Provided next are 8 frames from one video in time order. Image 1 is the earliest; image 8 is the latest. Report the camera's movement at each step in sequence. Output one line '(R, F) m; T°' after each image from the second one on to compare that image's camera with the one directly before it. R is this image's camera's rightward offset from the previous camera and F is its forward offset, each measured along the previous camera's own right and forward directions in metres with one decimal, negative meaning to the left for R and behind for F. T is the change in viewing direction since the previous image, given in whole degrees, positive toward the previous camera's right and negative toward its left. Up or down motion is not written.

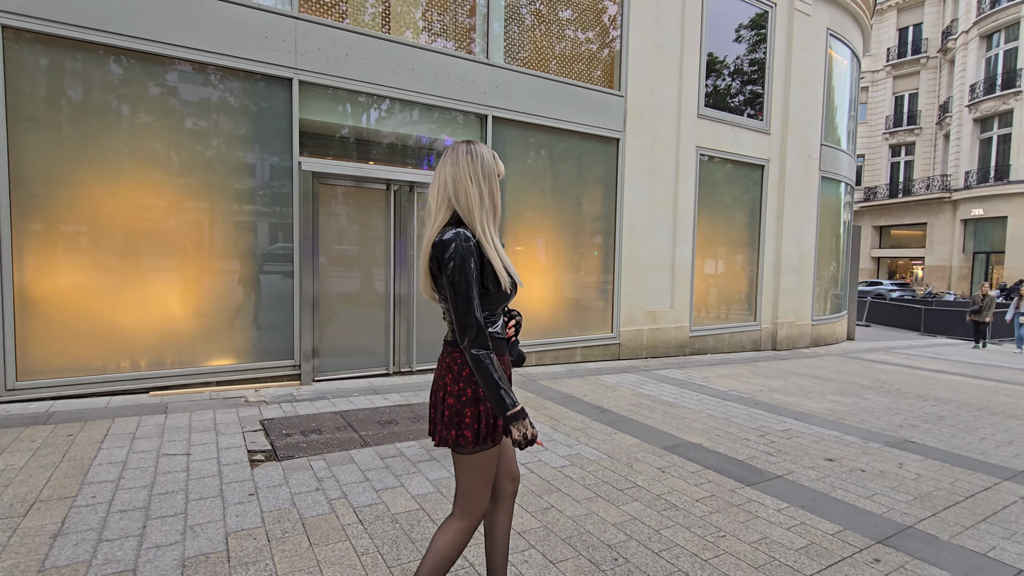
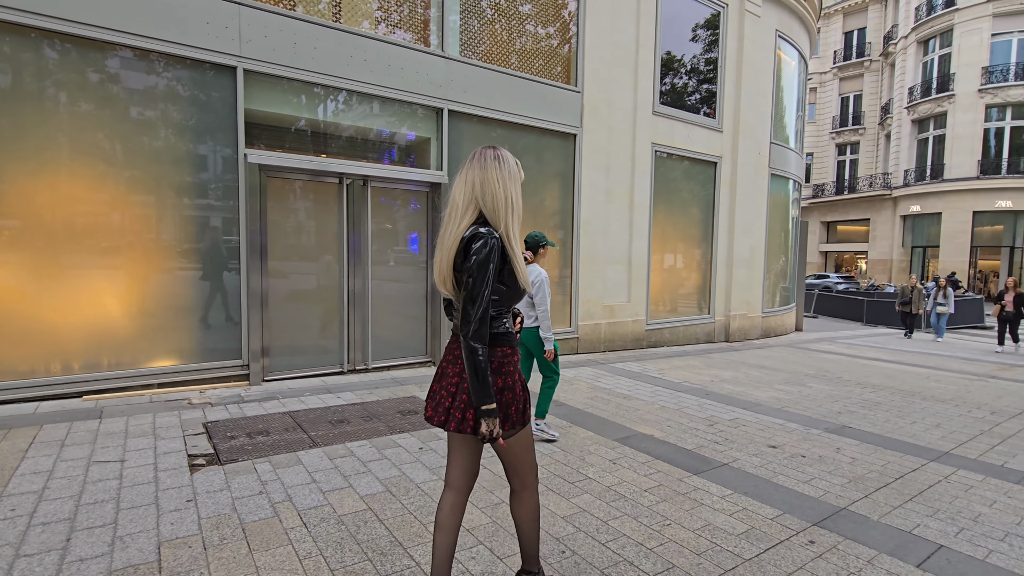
(+0.1, 0.0) m; +4°
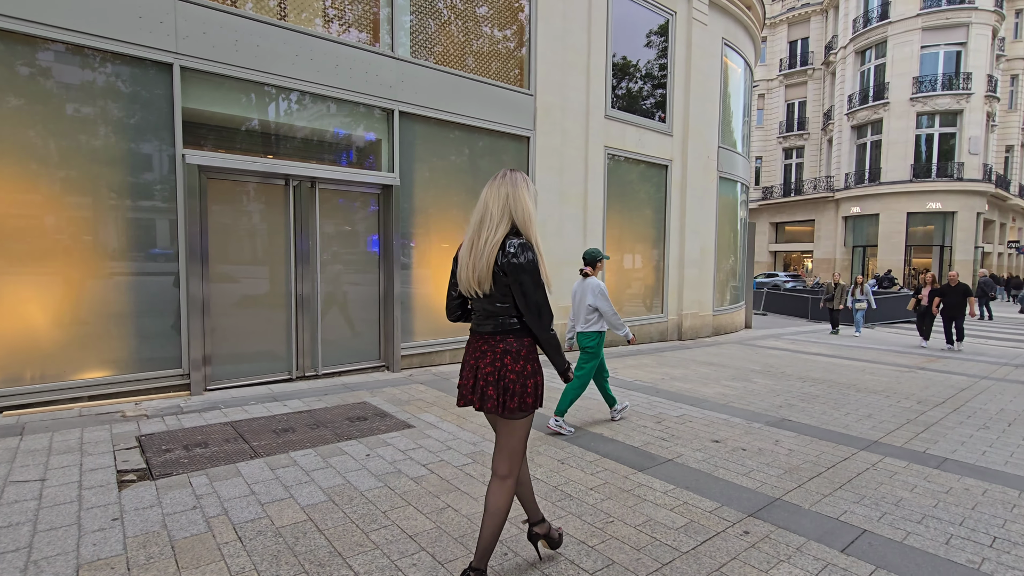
(+0.1, 0.0) m; +4°
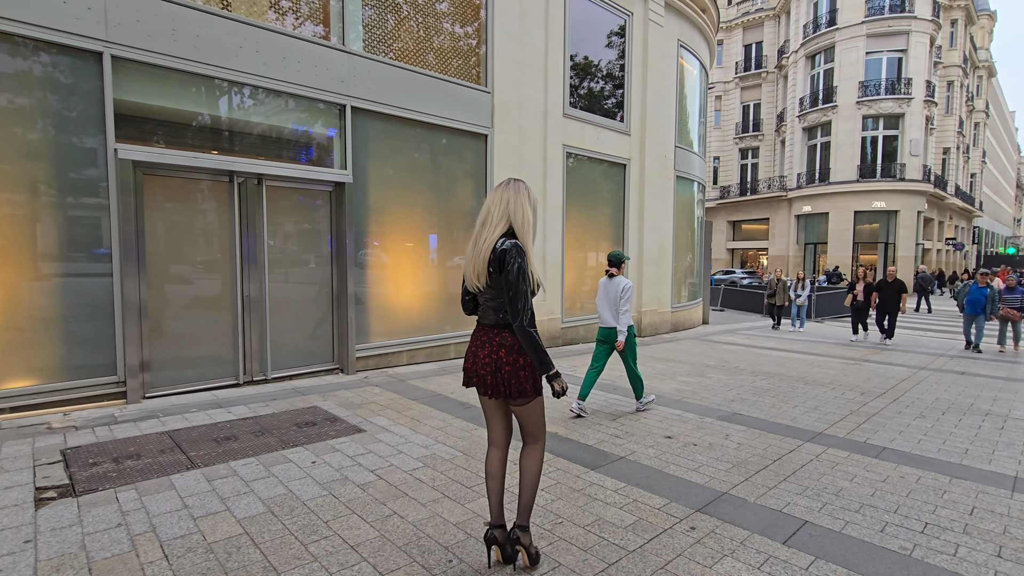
(+0.1, +0.1) m; +4°
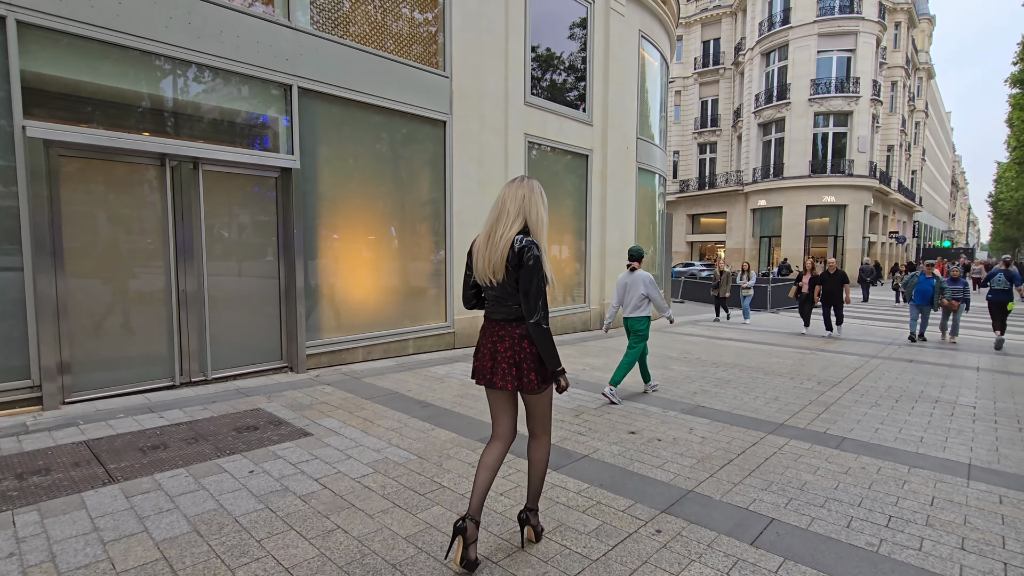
(+0.1, +0.2) m; +4°
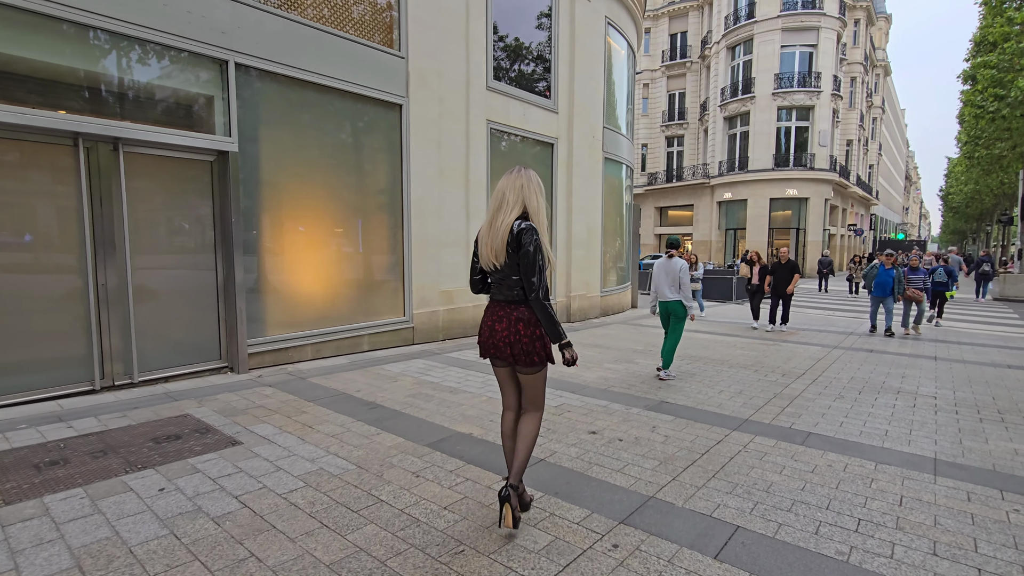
(+0.2, +0.3) m; +3°
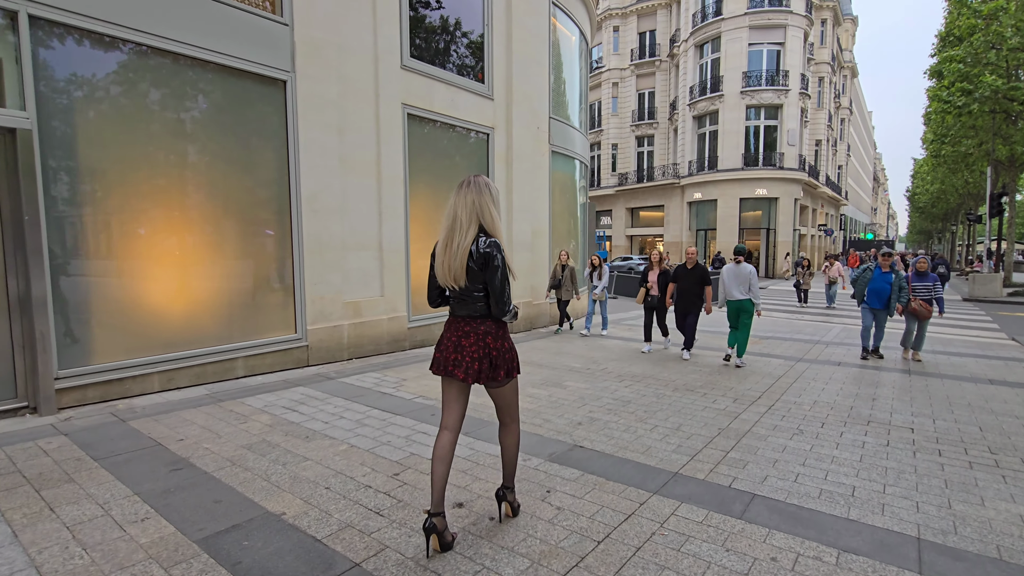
(+0.9, +1.1) m; +2°
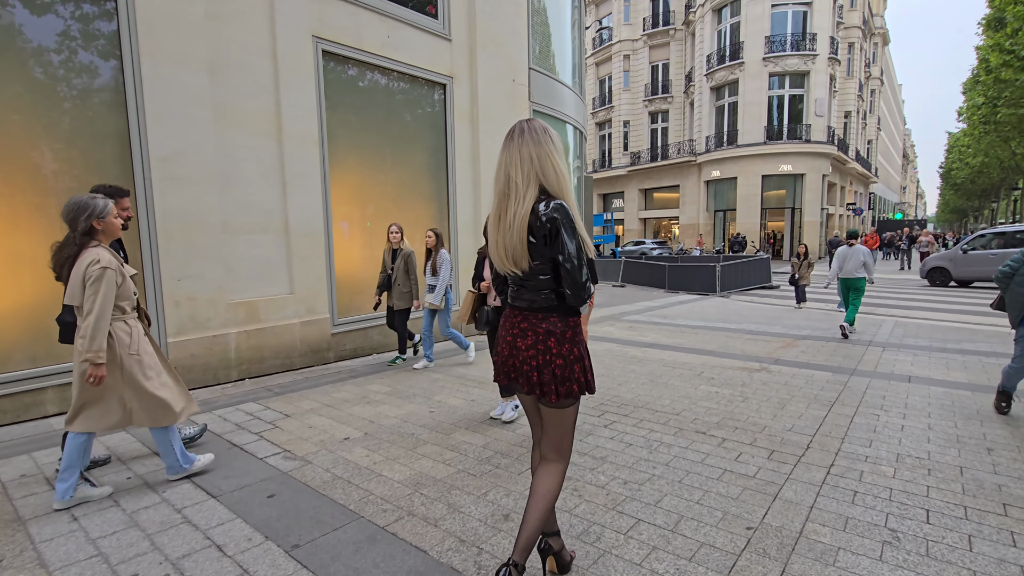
(+0.7, +1.9) m; -2°
